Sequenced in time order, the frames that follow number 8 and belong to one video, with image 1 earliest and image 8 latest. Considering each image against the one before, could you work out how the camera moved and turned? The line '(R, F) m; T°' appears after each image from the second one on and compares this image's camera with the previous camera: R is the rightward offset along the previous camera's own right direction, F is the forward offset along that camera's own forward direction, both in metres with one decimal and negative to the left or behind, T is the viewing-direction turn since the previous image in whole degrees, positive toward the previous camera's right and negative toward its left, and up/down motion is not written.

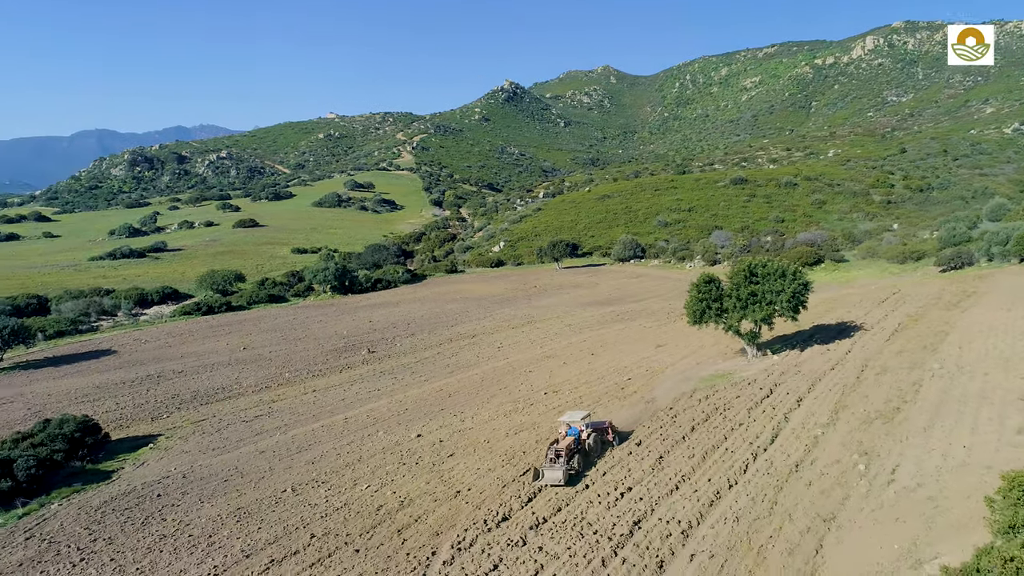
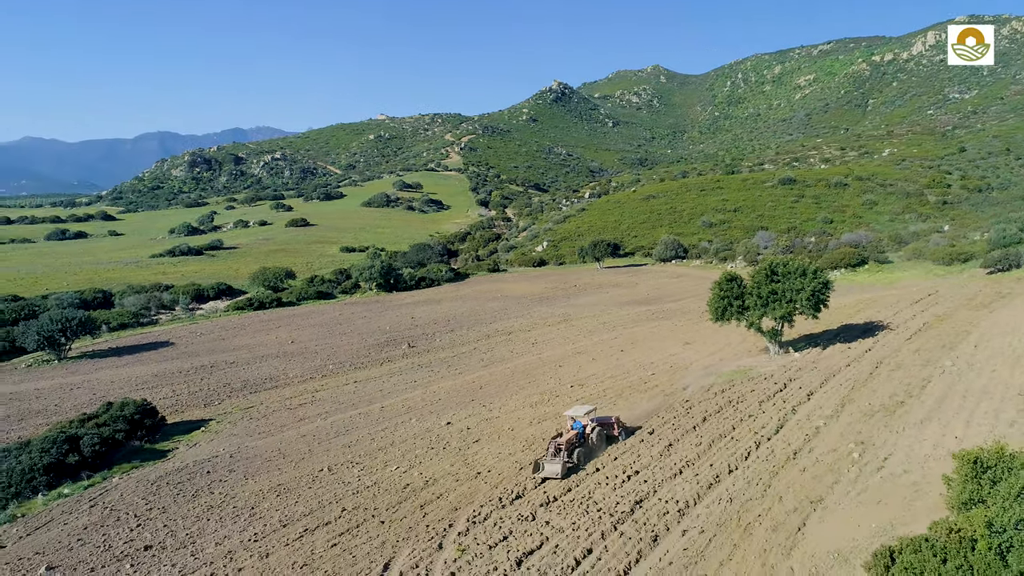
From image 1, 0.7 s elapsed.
(+0.5, -0.7) m; -4°
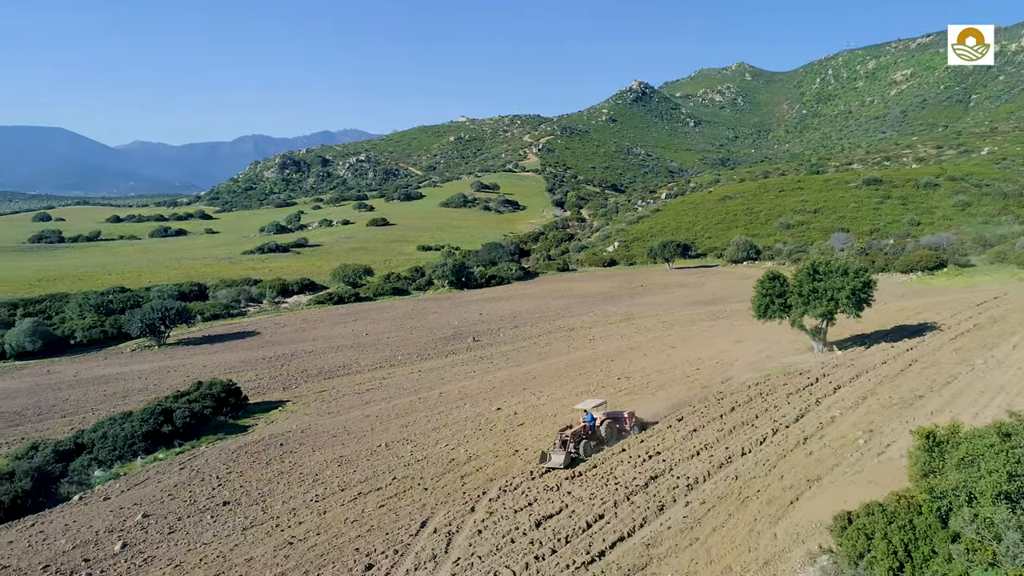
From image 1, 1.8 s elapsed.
(+0.8, -1.0) m; -6°
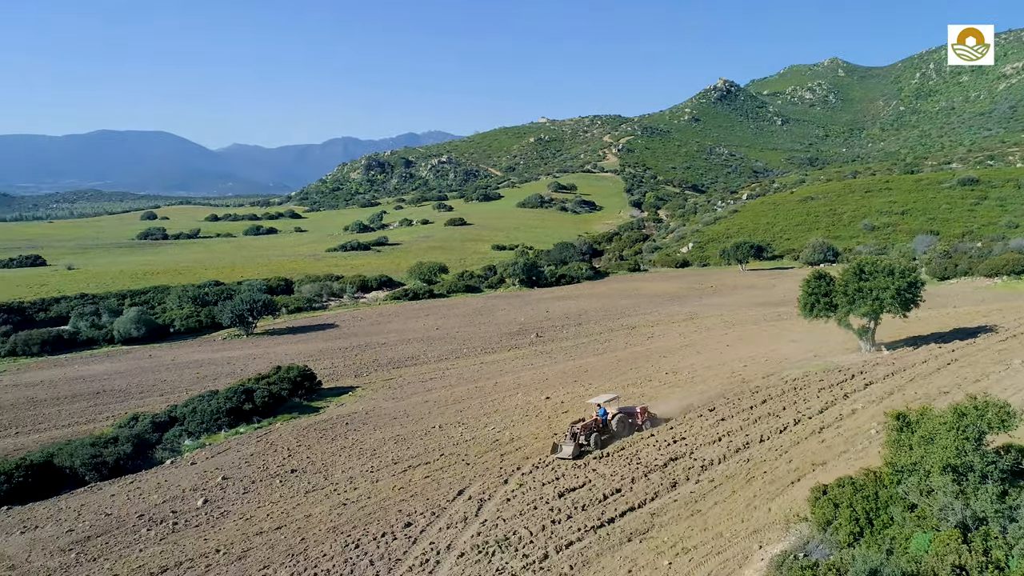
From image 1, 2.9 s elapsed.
(+0.8, -1.0) m; -6°
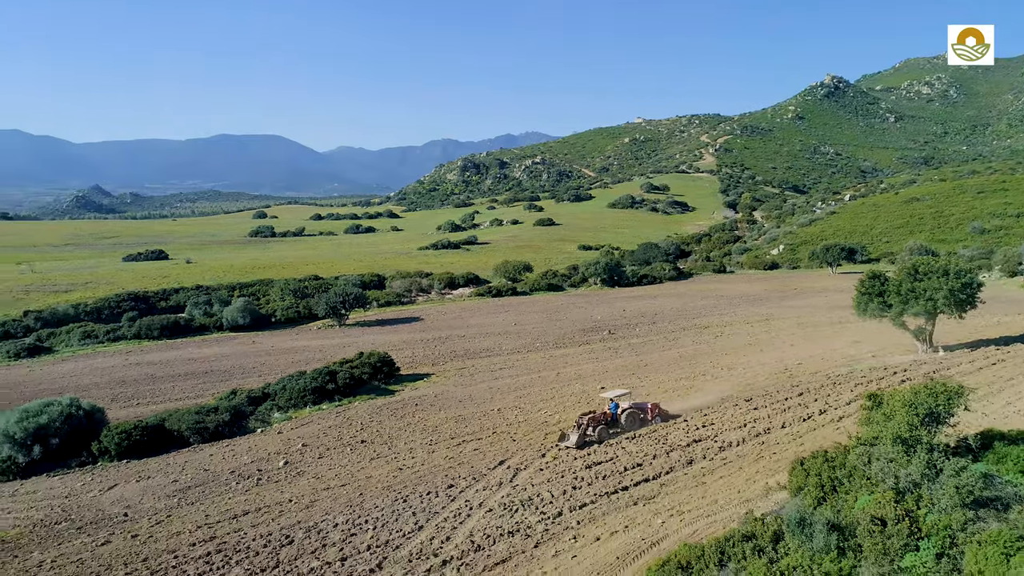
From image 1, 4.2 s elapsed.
(+1.0, -1.2) m; -8°
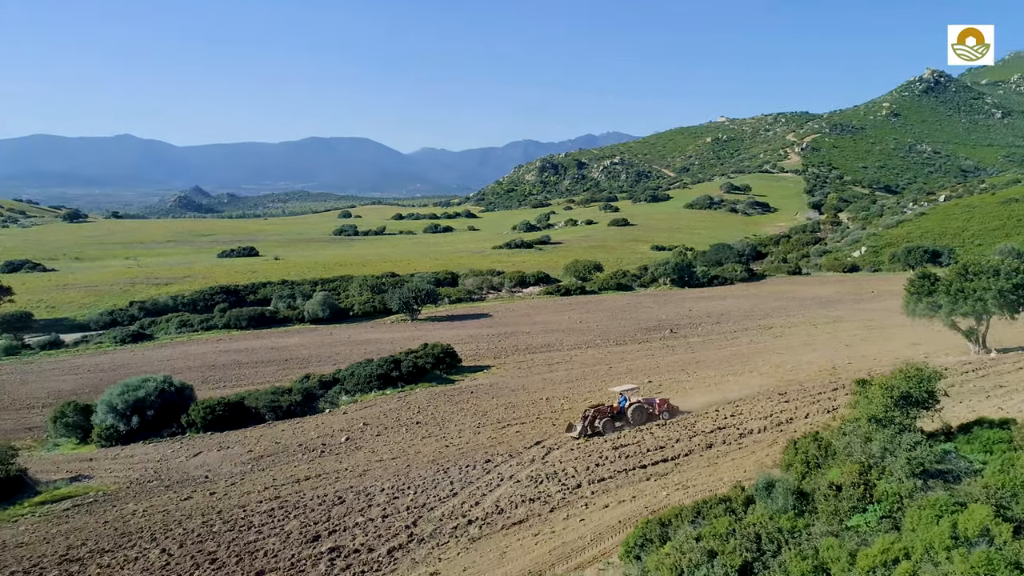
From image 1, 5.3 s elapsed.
(+0.8, -1.0) m; -6°
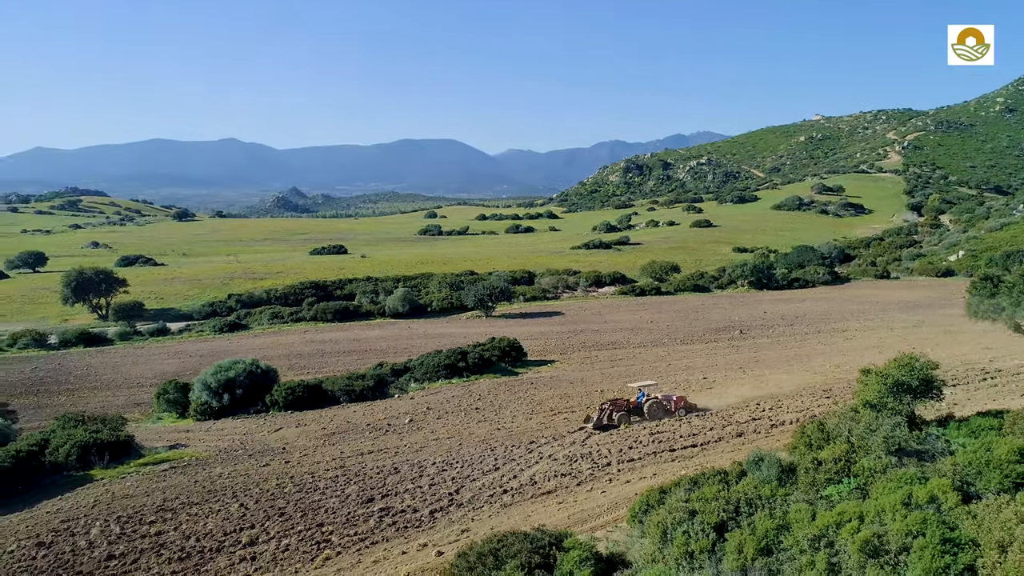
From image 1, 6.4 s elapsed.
(+0.8, -0.9) m; -7°
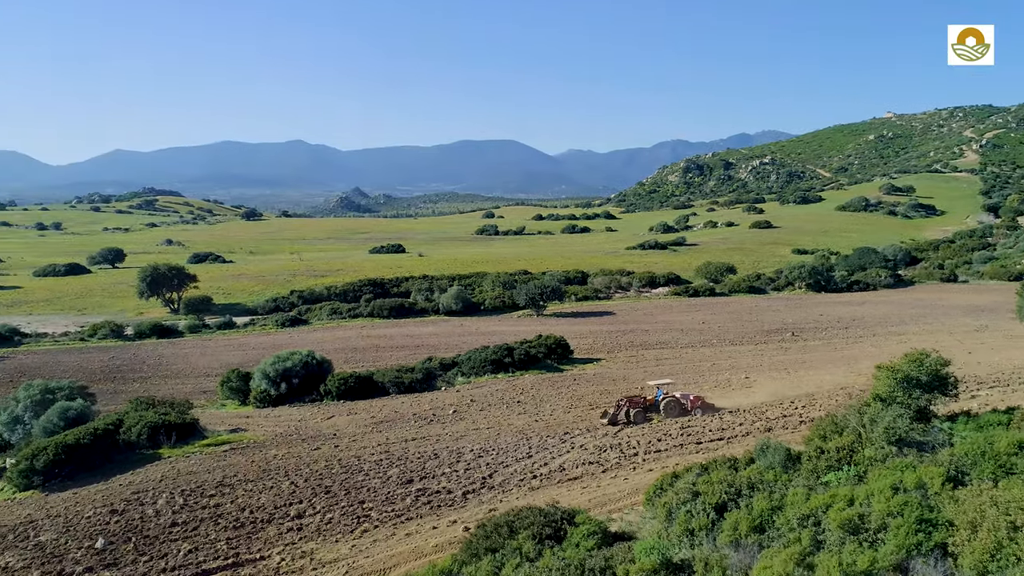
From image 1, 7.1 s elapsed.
(+0.4, -0.6) m; -5°
